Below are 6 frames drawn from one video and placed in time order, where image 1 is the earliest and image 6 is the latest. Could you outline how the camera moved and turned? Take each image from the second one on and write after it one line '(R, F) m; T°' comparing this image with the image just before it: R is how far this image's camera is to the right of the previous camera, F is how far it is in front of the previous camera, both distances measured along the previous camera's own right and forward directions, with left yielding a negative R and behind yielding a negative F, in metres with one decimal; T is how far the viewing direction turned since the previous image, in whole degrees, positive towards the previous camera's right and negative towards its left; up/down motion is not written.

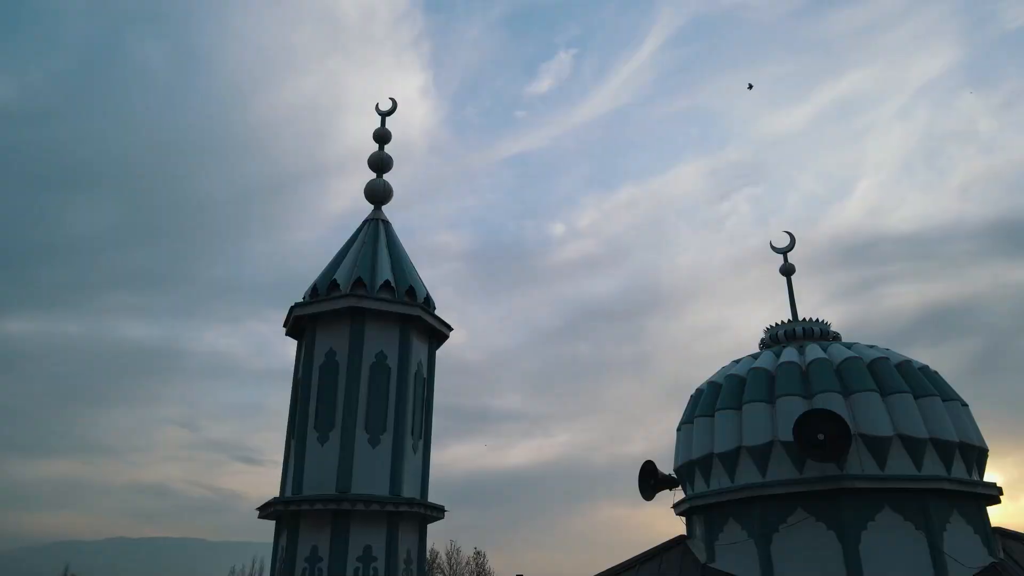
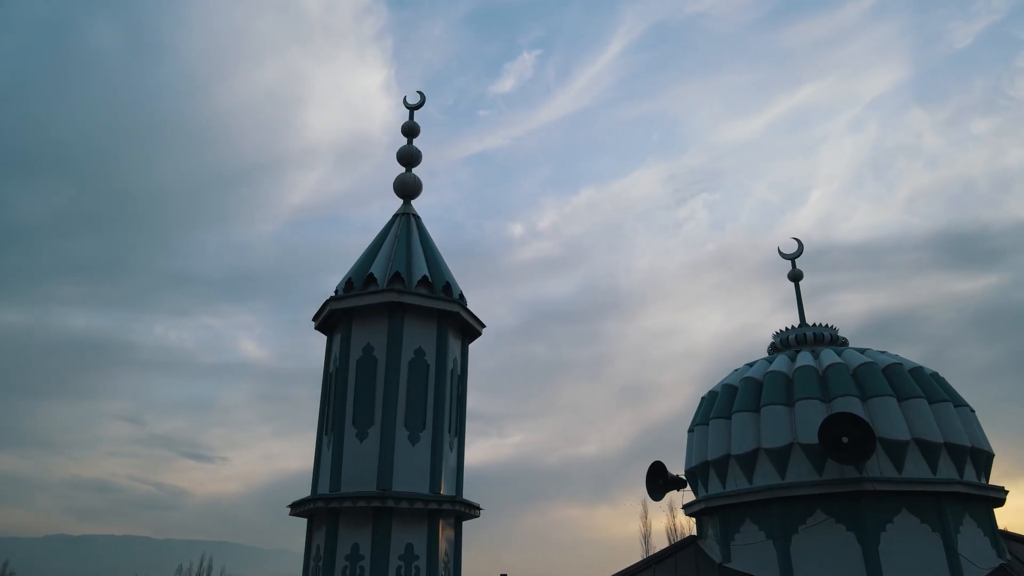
(-0.4, 0.0) m; +3°
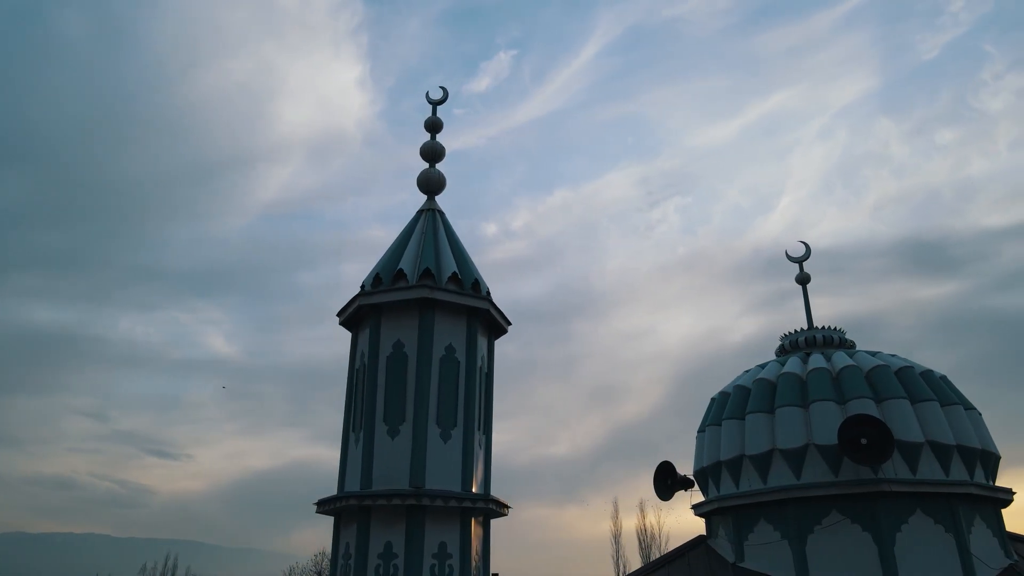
(-0.3, 0.0) m; +2°
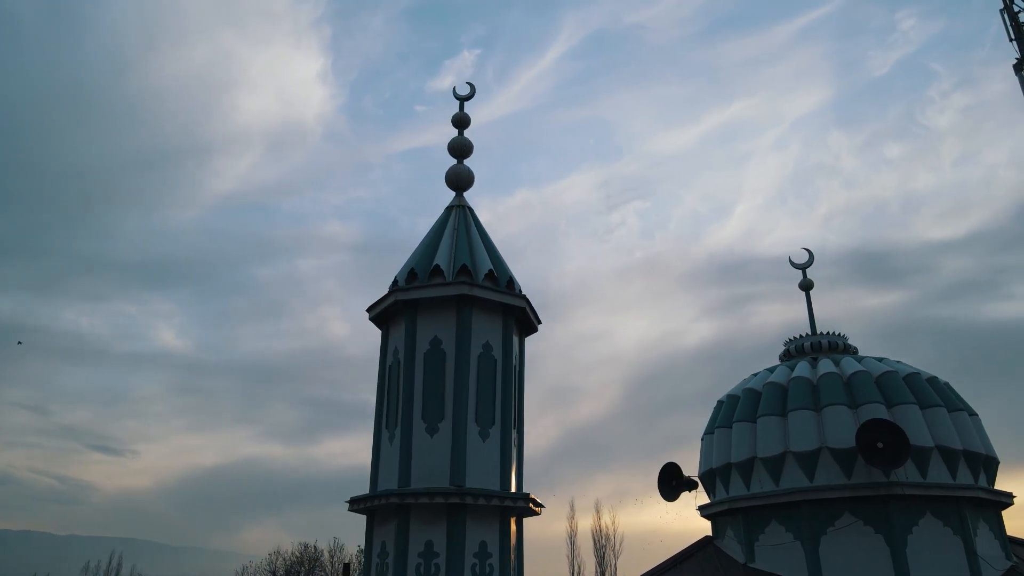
(-0.4, 0.0) m; +3°
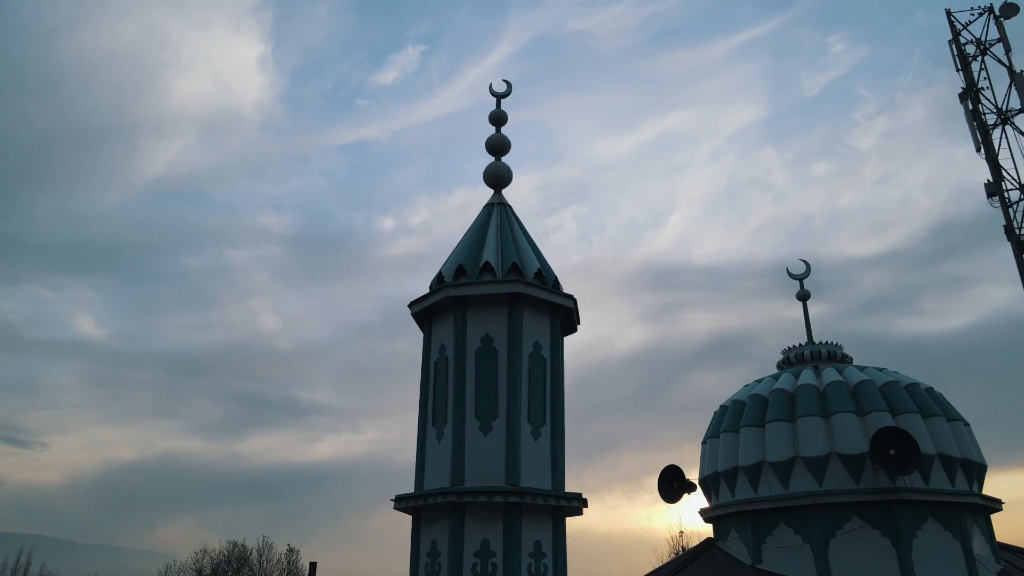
(-0.6, 0.0) m; +5°
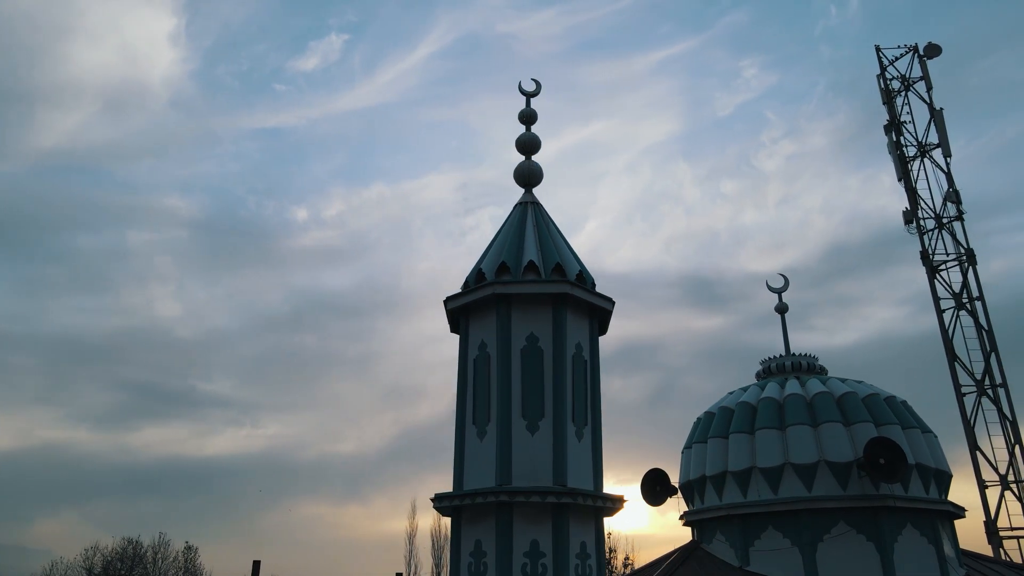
(-0.7, +0.1) m; +7°
